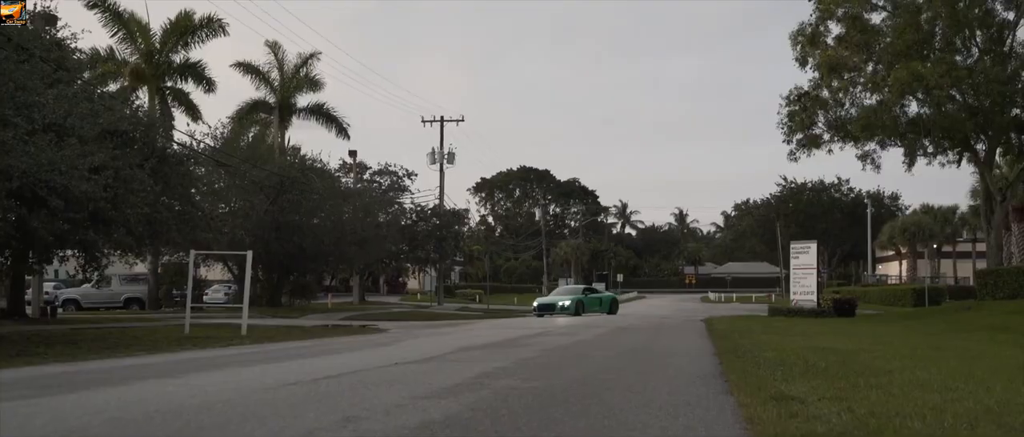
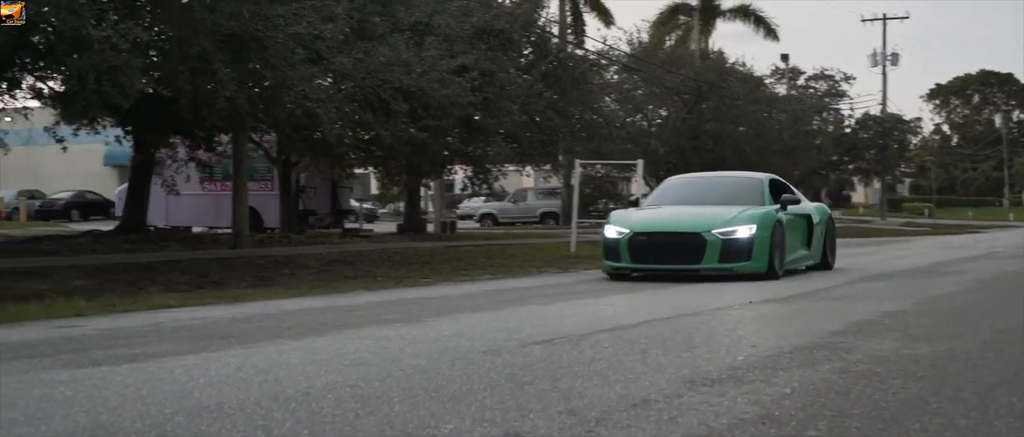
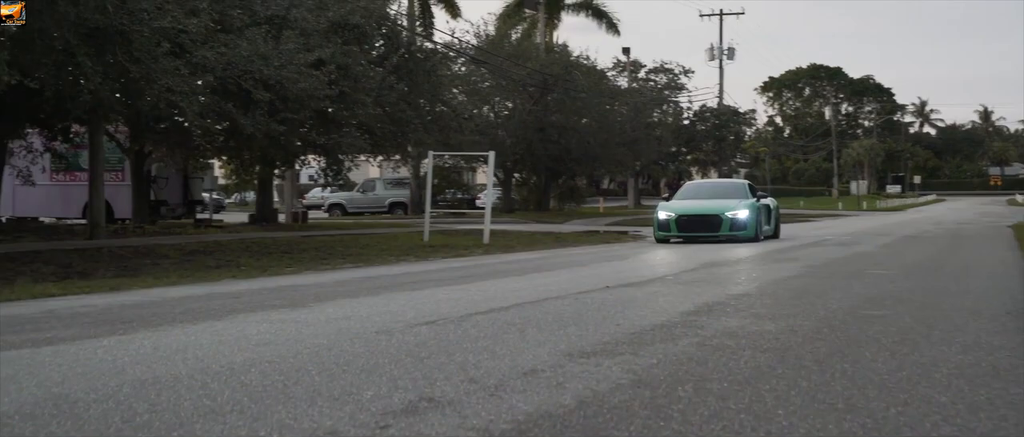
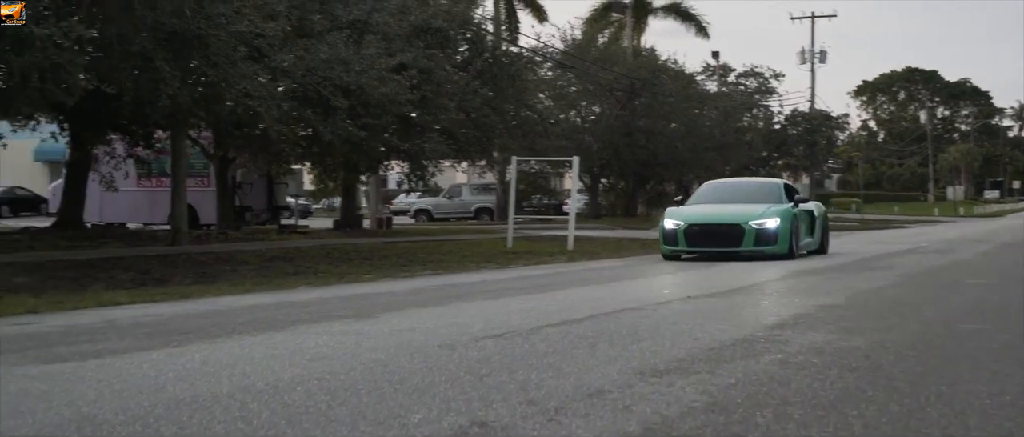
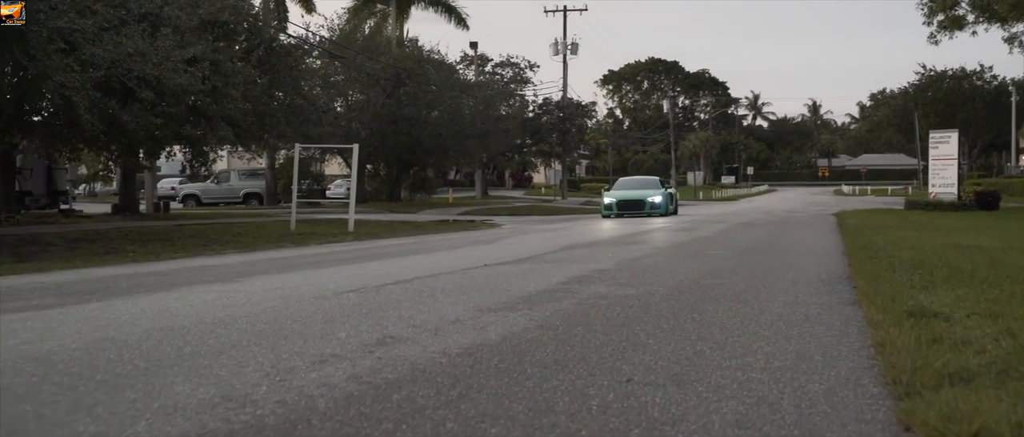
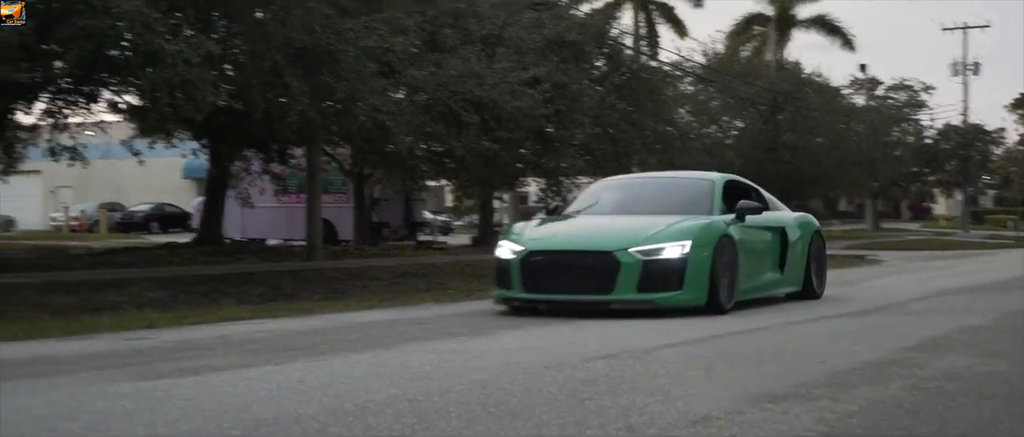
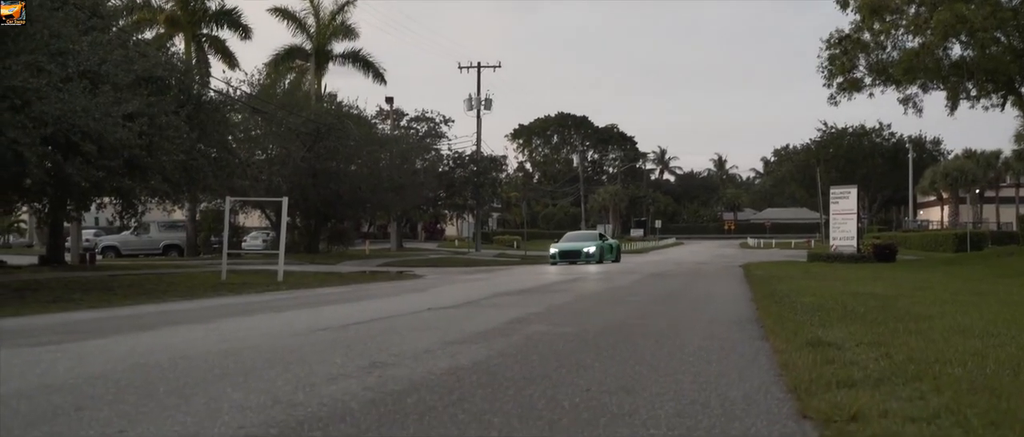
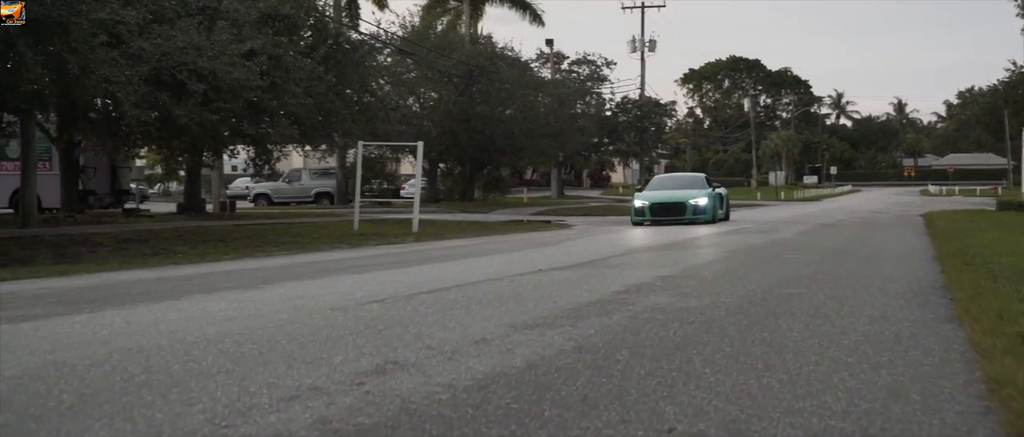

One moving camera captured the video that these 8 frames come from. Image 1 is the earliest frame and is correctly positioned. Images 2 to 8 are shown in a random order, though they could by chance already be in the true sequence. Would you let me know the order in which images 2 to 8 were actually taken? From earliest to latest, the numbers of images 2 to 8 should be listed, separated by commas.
7, 5, 8, 3, 4, 2, 6
